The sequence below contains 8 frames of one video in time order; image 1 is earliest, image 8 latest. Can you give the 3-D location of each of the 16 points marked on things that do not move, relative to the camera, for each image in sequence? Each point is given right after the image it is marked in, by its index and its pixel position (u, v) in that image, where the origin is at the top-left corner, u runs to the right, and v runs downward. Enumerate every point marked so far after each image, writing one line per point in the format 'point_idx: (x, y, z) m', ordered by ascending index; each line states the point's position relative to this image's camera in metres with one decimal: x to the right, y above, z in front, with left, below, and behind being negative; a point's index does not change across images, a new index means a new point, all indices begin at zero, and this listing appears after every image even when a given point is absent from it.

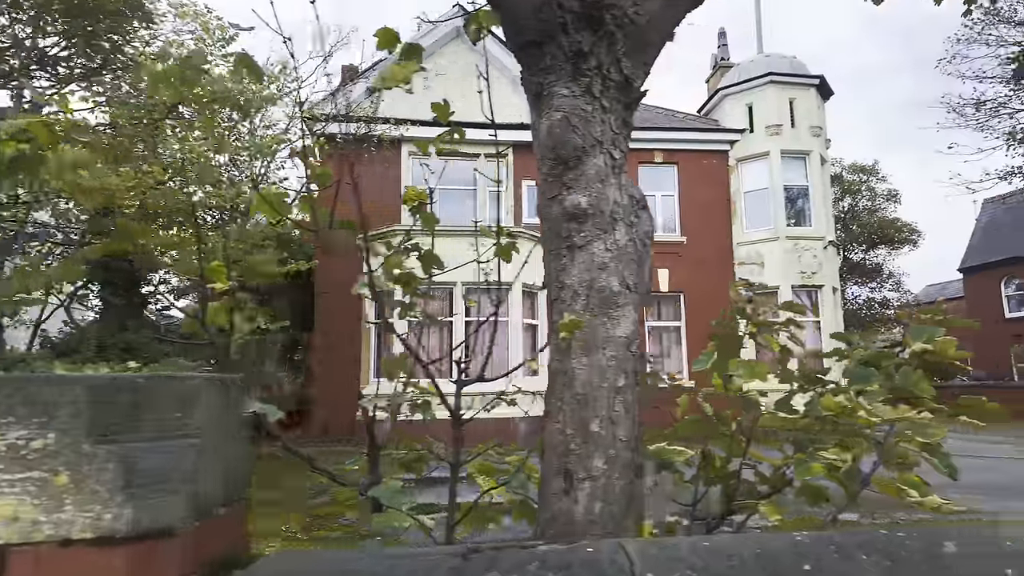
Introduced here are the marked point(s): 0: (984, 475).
0: (+7.2, -2.9, +9.0) m
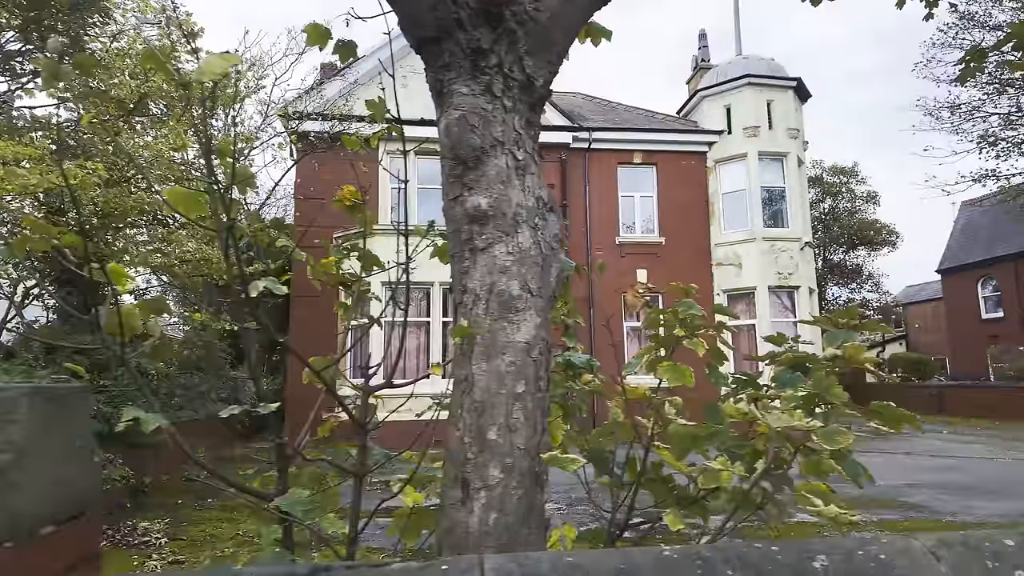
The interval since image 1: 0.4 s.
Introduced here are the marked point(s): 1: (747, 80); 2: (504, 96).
0: (+6.7, -2.9, +9.1) m
1: (+6.6, +5.9, +16.6) m
2: (0.0, +0.6, +1.8) m
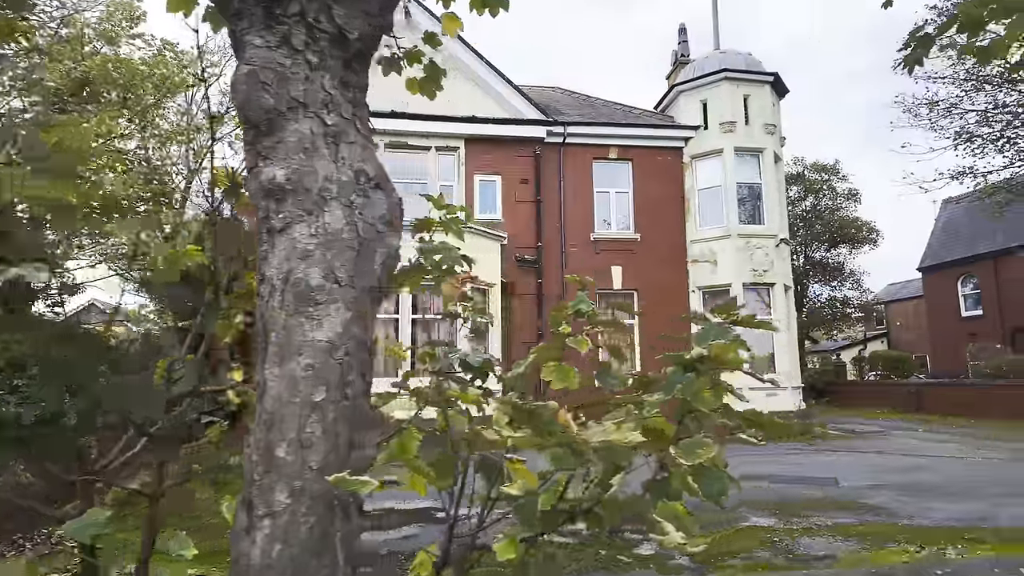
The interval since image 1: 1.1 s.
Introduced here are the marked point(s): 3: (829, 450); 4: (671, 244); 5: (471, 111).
0: (+6.1, -2.9, +8.9) m
1: (+5.9, +5.9, +16.4) m
2: (-0.5, +0.6, +1.5) m
3: (+6.7, -3.4, +12.4) m
4: (+4.5, +1.2, +16.5) m
5: (-1.2, +4.9, +16.0) m
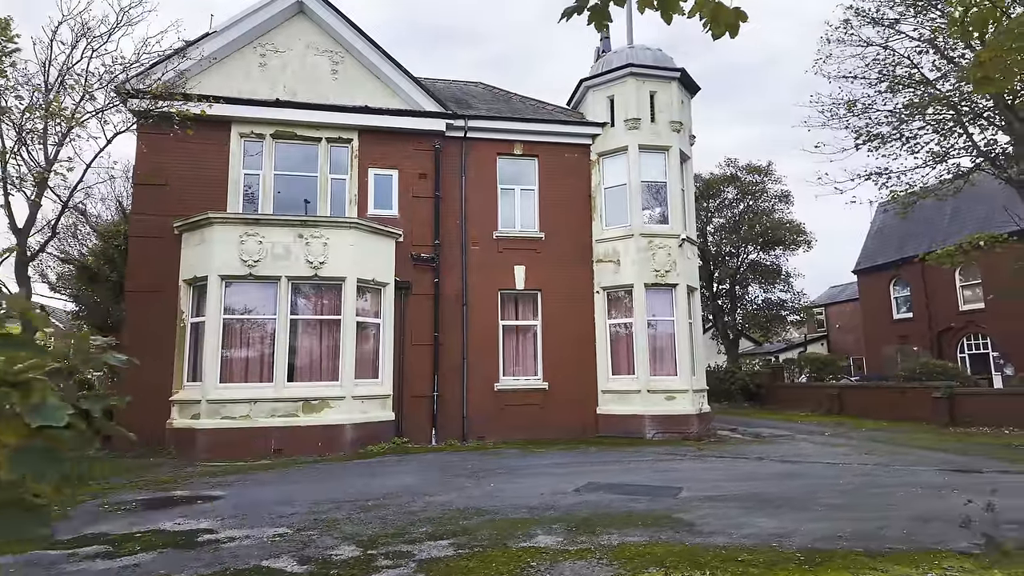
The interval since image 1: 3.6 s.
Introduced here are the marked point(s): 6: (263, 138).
0: (+3.7, -2.8, +8.5) m
1: (+3.2, +5.9, +16.0) m
2: (-2.6, +0.7, +0.9) m
3: (+4.1, -3.4, +12.0) m
4: (+1.8, +1.2, +16.0) m
5: (-3.9, +4.9, +15.3) m
6: (-6.2, +3.7, +14.7) m
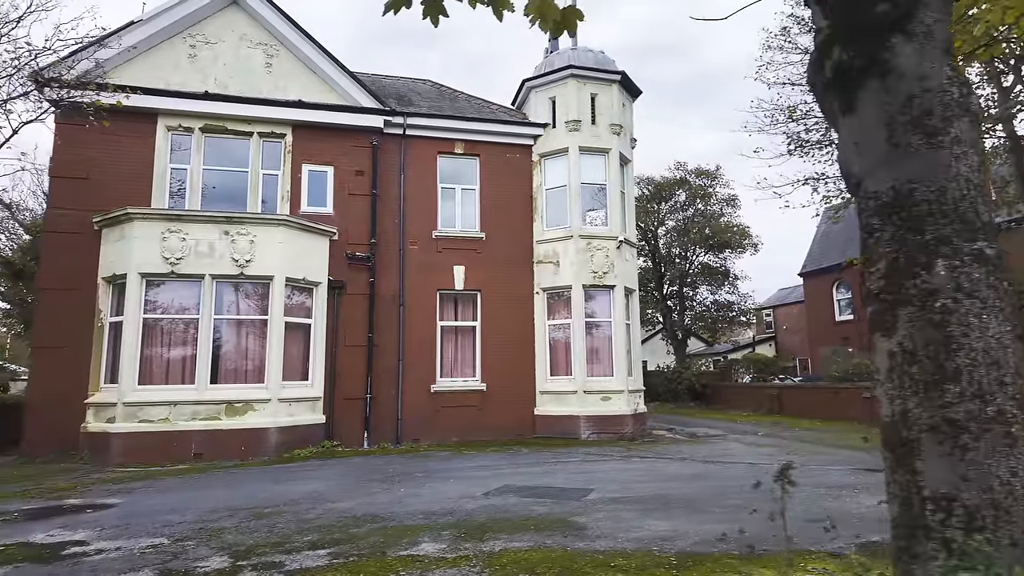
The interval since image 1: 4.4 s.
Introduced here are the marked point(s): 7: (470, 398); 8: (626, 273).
0: (+2.4, -2.9, +8.6) m
1: (+1.6, +5.9, +16.0) m
2: (-3.5, +0.7, +0.6) m
3: (+2.6, -3.5, +12.1) m
4: (+0.1, +1.2, +15.9) m
5: (-5.5, +4.9, +14.9) m
6: (-7.7, +3.8, +14.2) m
7: (-1.1, -2.8, +14.9) m
8: (+3.1, +0.4, +16.0) m
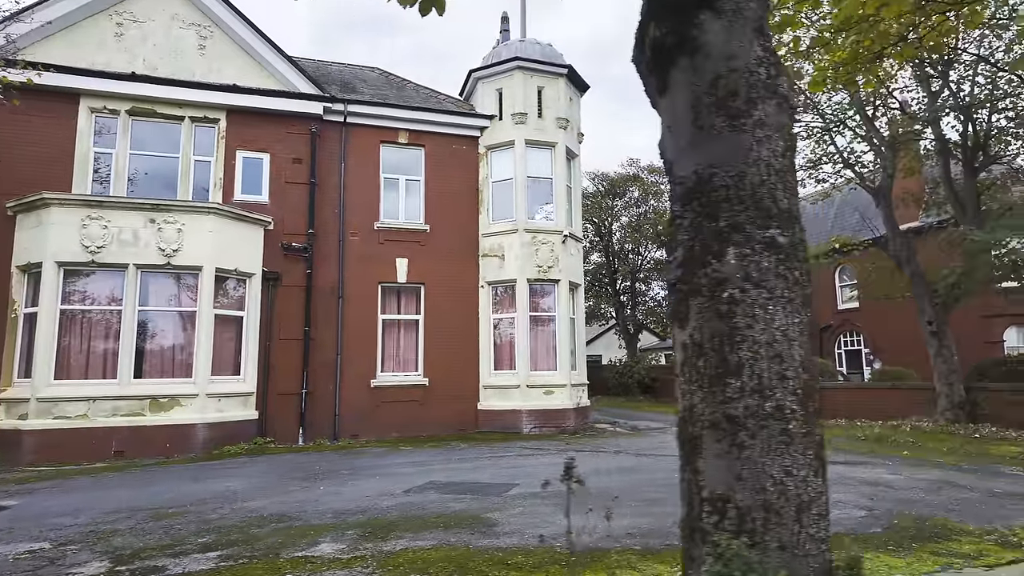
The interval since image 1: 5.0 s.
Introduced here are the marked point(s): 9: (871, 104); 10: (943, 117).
0: (+1.3, -2.8, +8.5) m
1: (+0.1, +6.1, +15.9) m
2: (-4.0, +0.8, +0.2) m
3: (+1.3, -3.3, +12.1) m
4: (-1.3, +1.4, +15.7) m
5: (-6.8, +5.1, +14.4) m
6: (-9.1, +4.0, +13.5) m
7: (-2.5, -2.6, +14.7) m
8: (+1.7, +0.6, +16.0) m
9: (+9.3, +4.8, +15.3) m
10: (+10.5, +4.2, +14.4) m
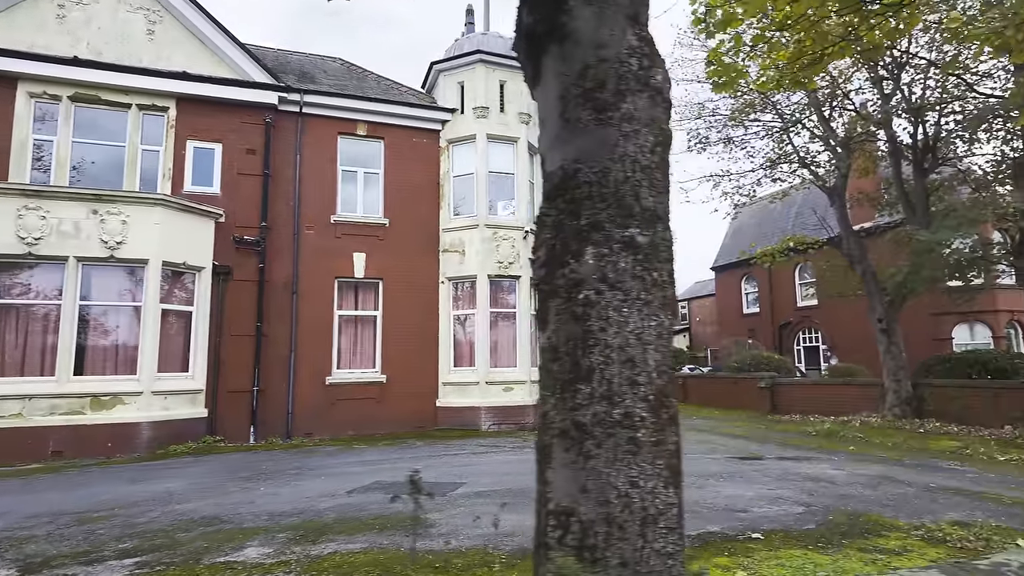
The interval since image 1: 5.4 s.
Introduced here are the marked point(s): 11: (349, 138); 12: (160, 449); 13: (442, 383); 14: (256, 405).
0: (+0.6, -2.8, +8.5) m
1: (-0.9, +6.2, +15.7) m
2: (-4.4, +0.8, -0.1) m
3: (+0.4, -3.3, +12.1) m
4: (-2.4, +1.5, +15.5) m
5: (-7.8, +5.3, +13.9) m
6: (-10.0, +4.1, +12.9) m
7: (-3.5, -2.5, +14.5) m
8: (+0.6, +0.7, +15.9) m
9: (+8.3, +4.8, +15.5) m
10: (+9.5, +4.2, +14.7) m
11: (-4.2, +3.9, +15.3) m
12: (-7.1, -3.3, +11.9) m
13: (-1.8, -2.4, +15.1) m
14: (-5.8, -2.7, +13.5) m
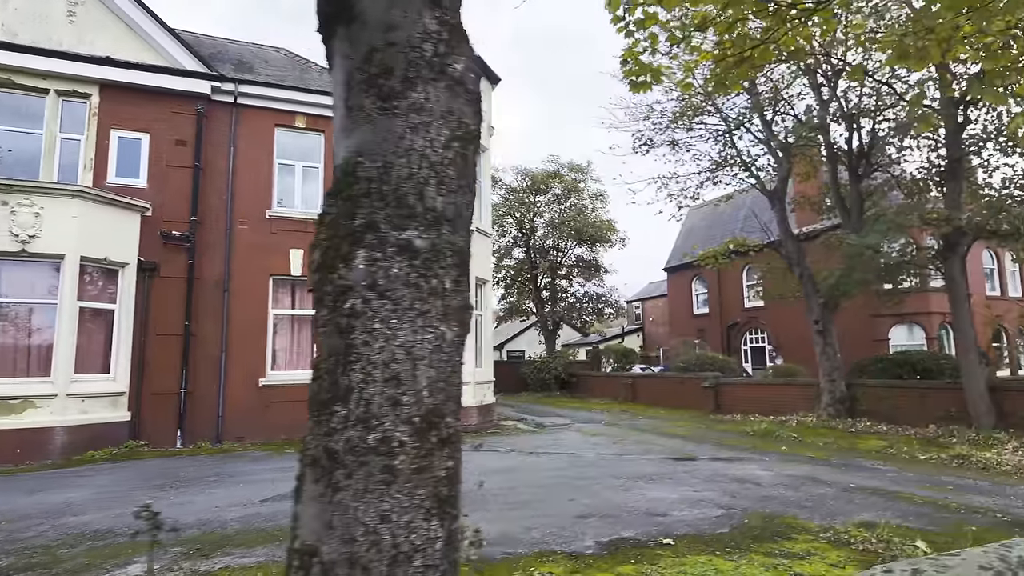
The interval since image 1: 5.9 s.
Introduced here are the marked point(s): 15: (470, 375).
0: (-0.5, -2.8, +8.3) m
1: (-2.3, +6.2, +15.4) m
2: (-4.8, +0.8, -0.5) m
3: (-0.8, -3.3, +11.9) m
4: (-3.8, +1.5, +15.2) m
5: (-9.1, +5.3, +13.2) m
6: (-11.2, +4.2, +12.1) m
7: (-4.9, -2.5, +14.1) m
8: (-0.9, +0.7, +15.7) m
9: (+6.9, +4.8, +15.8) m
10: (+8.2, +4.2, +15.1) m
11: (-5.6, +3.9, +14.8) m
12: (-8.3, -3.2, +11.2) m
13: (-3.2, -2.4, +14.8) m
14: (-7.2, -2.6, +12.9) m
15: (-1.0, -2.2, +15.0) m
